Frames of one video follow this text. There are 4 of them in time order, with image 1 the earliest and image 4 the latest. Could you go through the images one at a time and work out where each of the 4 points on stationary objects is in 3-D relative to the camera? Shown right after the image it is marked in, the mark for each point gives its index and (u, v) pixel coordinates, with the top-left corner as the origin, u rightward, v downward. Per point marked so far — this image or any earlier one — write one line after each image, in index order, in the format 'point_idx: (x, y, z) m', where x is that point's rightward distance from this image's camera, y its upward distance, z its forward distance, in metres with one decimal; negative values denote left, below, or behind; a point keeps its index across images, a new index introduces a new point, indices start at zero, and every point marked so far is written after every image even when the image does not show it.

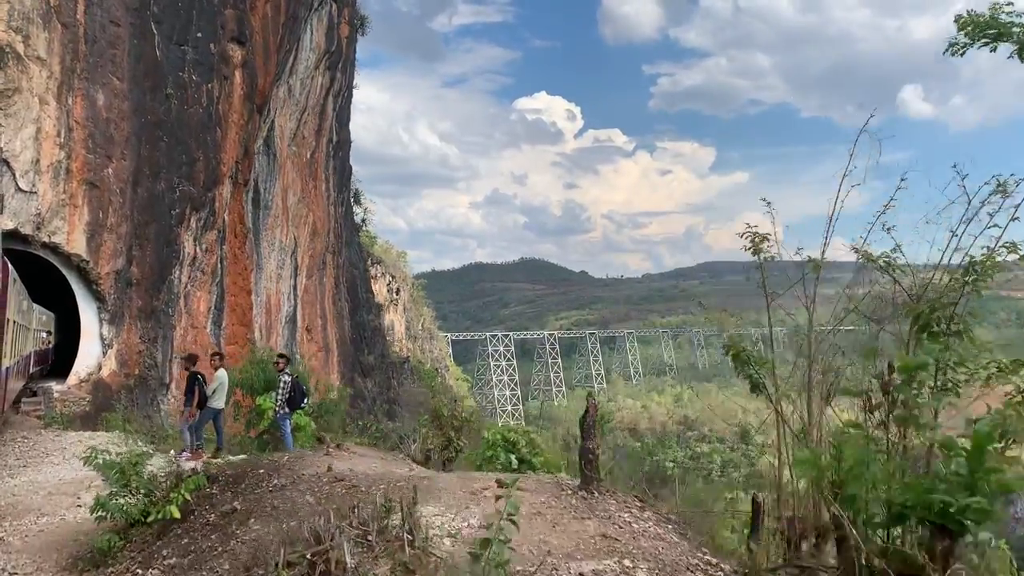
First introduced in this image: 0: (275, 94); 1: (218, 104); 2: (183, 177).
0: (-4.1, +3.5, +15.9) m
1: (-4.6, +3.0, +14.2) m
2: (-4.9, +1.8, +13.6) m
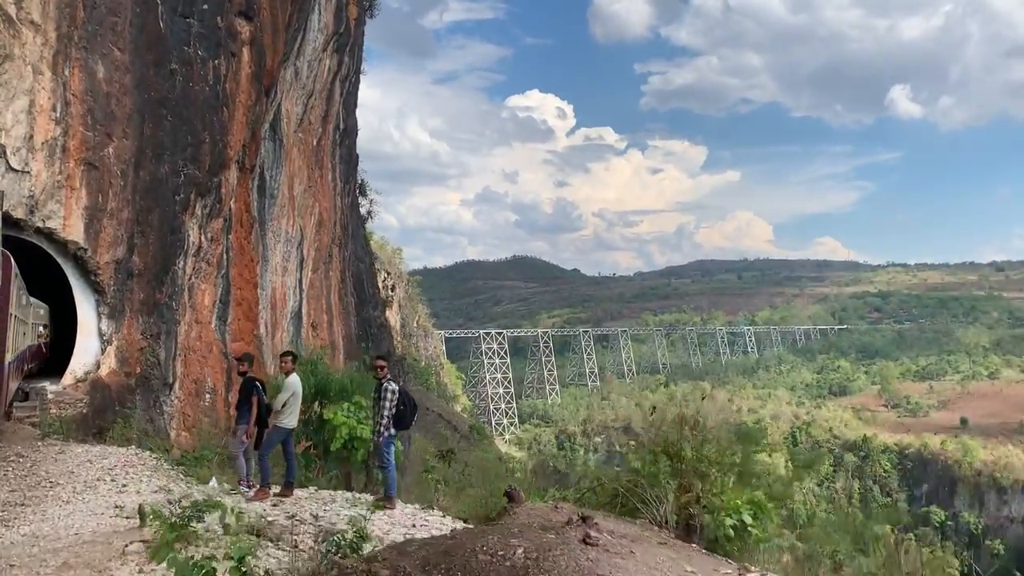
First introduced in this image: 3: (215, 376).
0: (-3.9, +3.6, +15.1) m
1: (-4.3, +3.1, +13.5) m
2: (-4.6, +1.9, +12.9) m
3: (-4.6, -1.4, +14.0) m
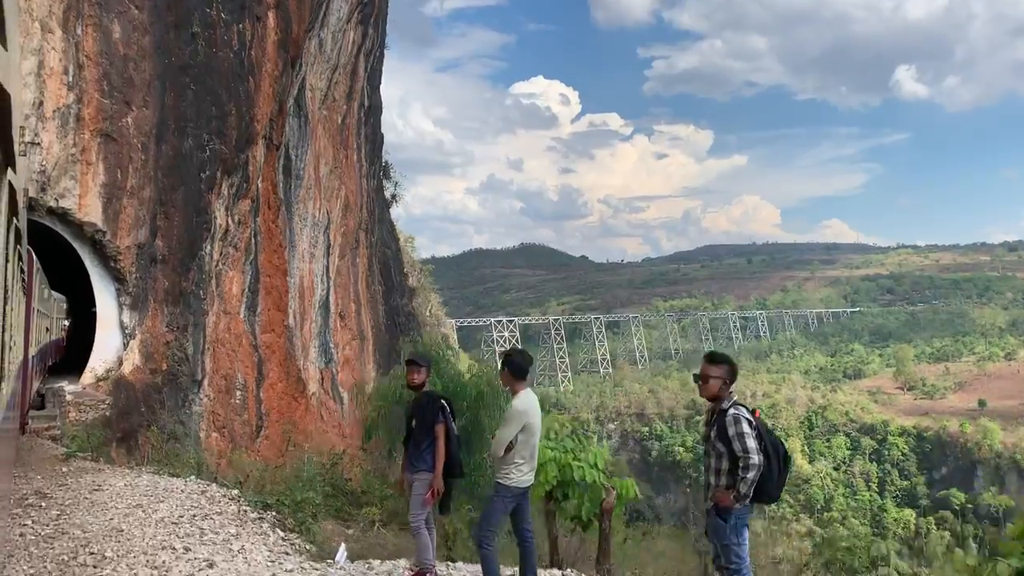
0: (-3.3, +3.8, +14.3) m
1: (-3.7, +3.3, +12.6) m
2: (-4.1, +2.0, +12.0) m
3: (-4.0, -1.2, +13.2) m
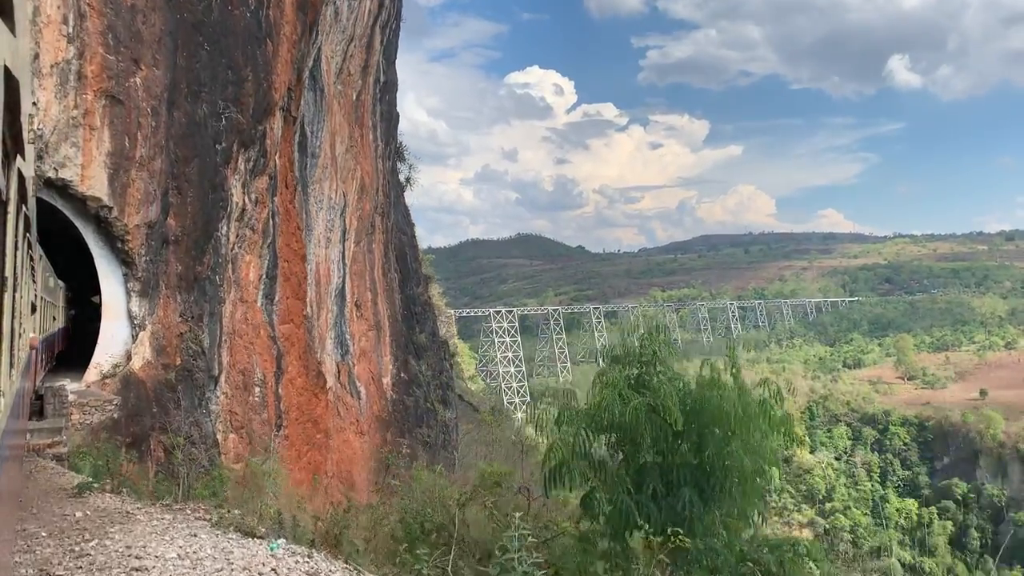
0: (-2.9, +4.0, +13.4) m
1: (-3.4, +3.5, +11.7) m
2: (-3.7, +2.2, +11.2) m
3: (-3.6, -1.0, +12.4) m
